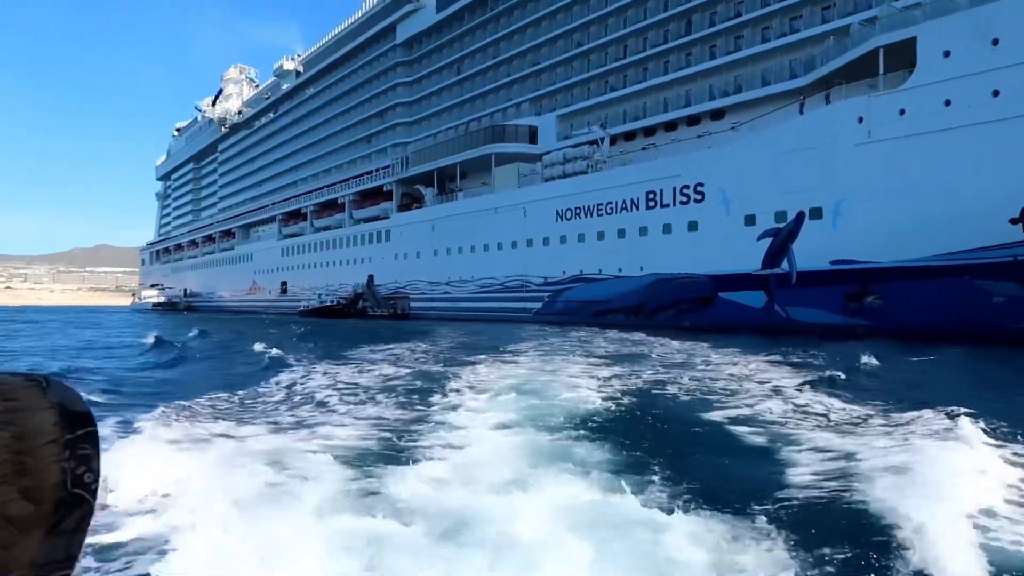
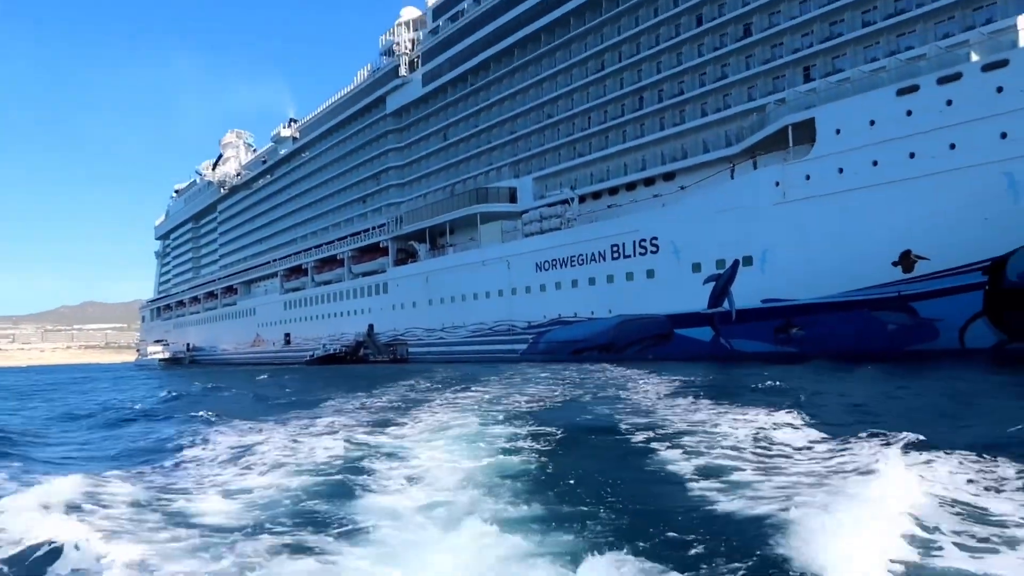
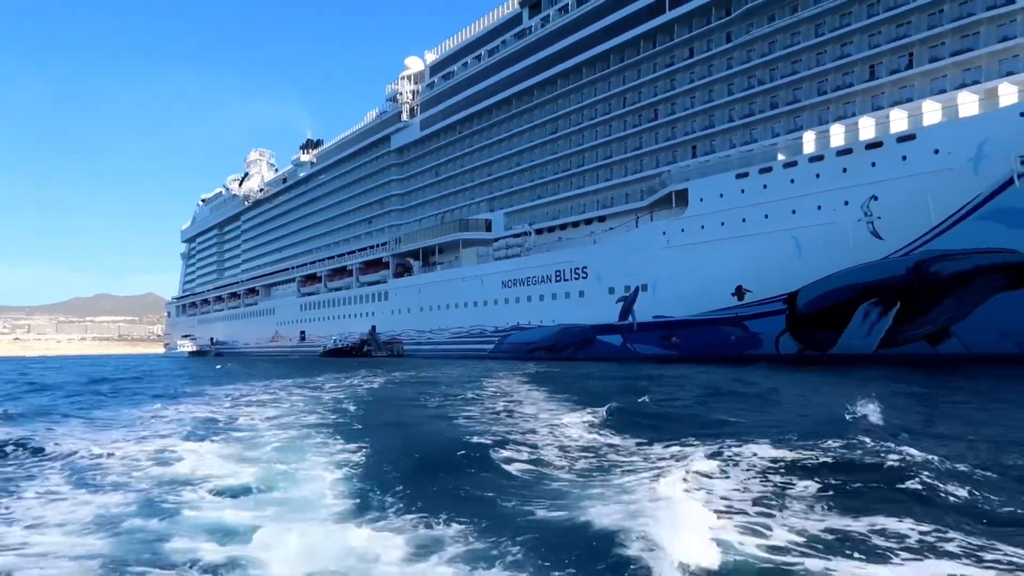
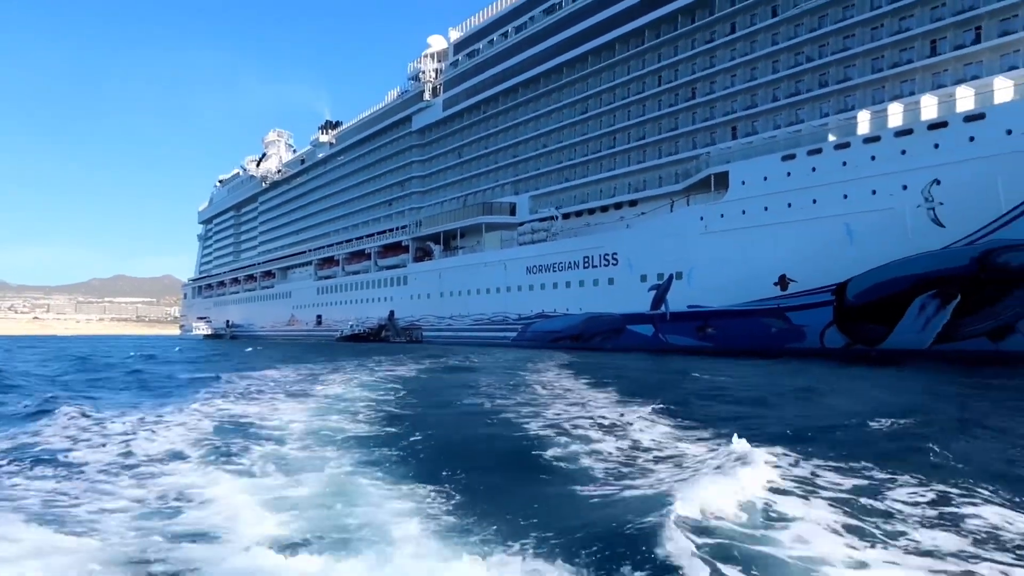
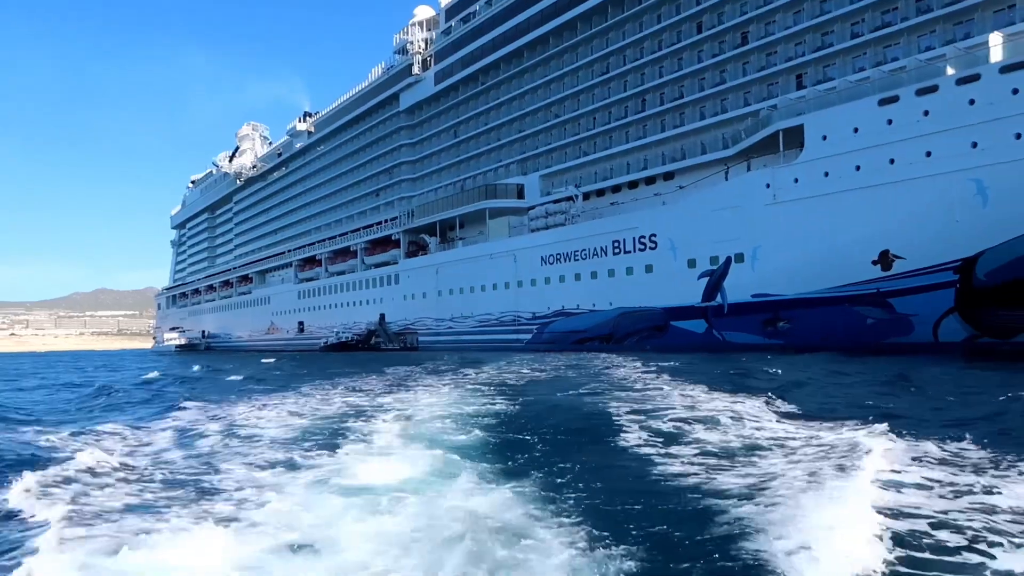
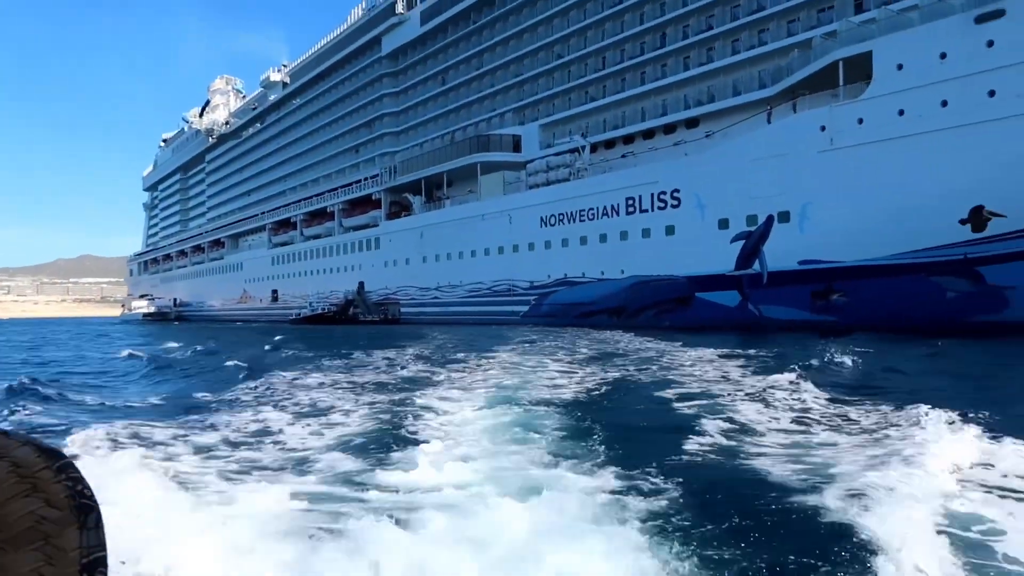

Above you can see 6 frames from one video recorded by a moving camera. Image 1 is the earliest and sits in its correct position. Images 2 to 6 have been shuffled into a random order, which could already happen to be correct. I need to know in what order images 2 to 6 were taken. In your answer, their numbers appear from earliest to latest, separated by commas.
6, 2, 5, 4, 3
